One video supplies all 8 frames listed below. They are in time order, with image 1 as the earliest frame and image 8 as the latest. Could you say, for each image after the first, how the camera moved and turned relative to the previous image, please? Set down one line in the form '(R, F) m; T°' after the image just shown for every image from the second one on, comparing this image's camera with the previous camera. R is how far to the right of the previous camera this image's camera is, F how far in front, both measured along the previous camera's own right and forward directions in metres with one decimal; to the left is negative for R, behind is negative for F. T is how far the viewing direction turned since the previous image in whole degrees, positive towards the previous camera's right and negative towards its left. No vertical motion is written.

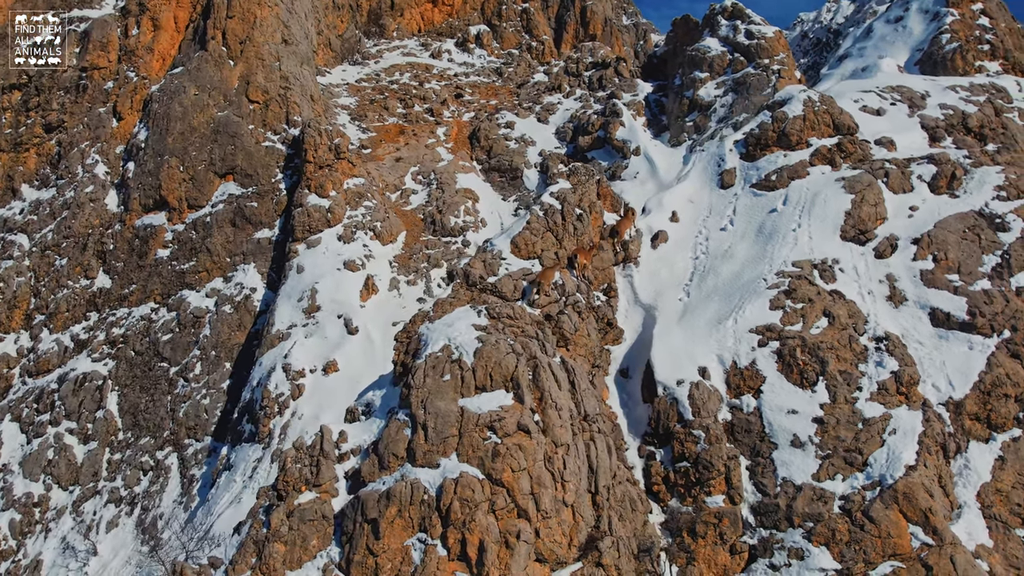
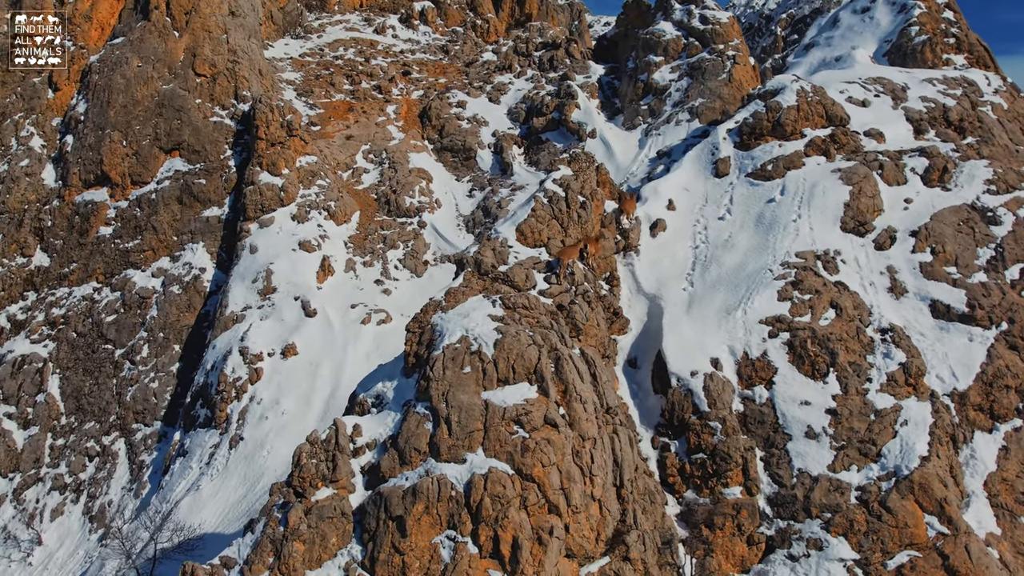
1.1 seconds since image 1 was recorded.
(-1.8, +0.4) m; +5°
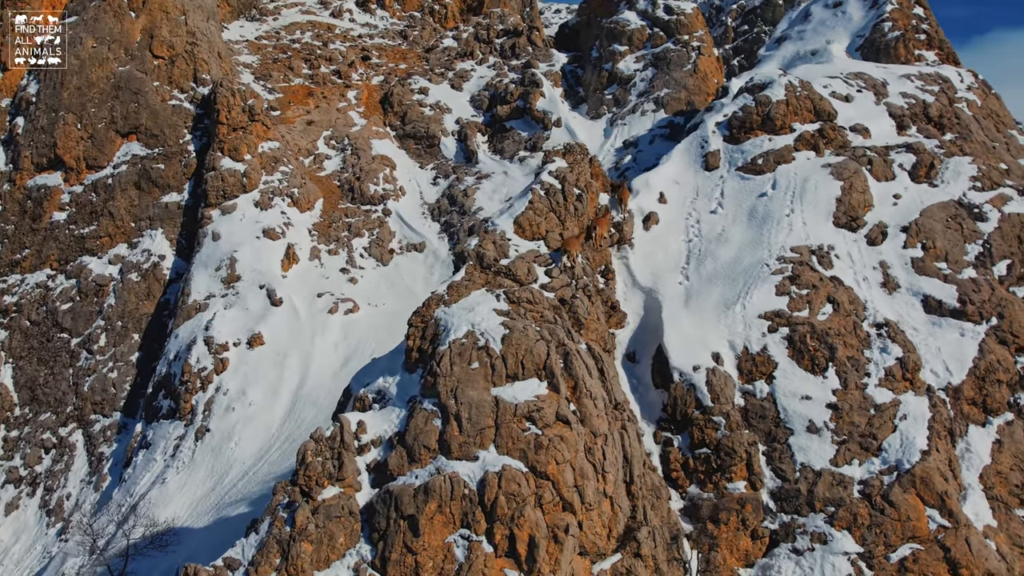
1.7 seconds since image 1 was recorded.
(-1.2, +0.3) m; +3°
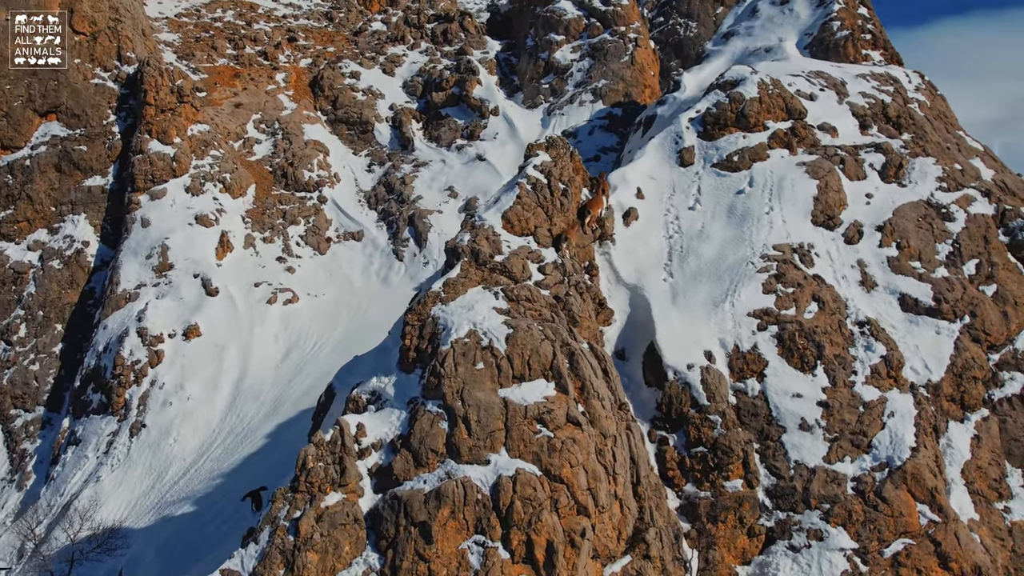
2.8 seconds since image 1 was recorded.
(-1.8, +0.5) m; +6°
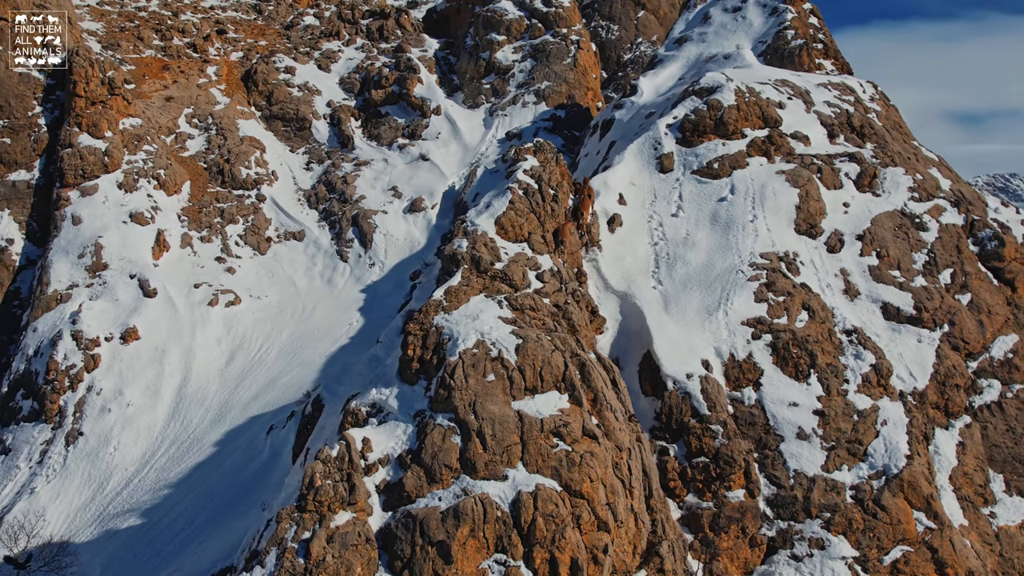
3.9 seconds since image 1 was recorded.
(-1.7, +0.5) m; +5°
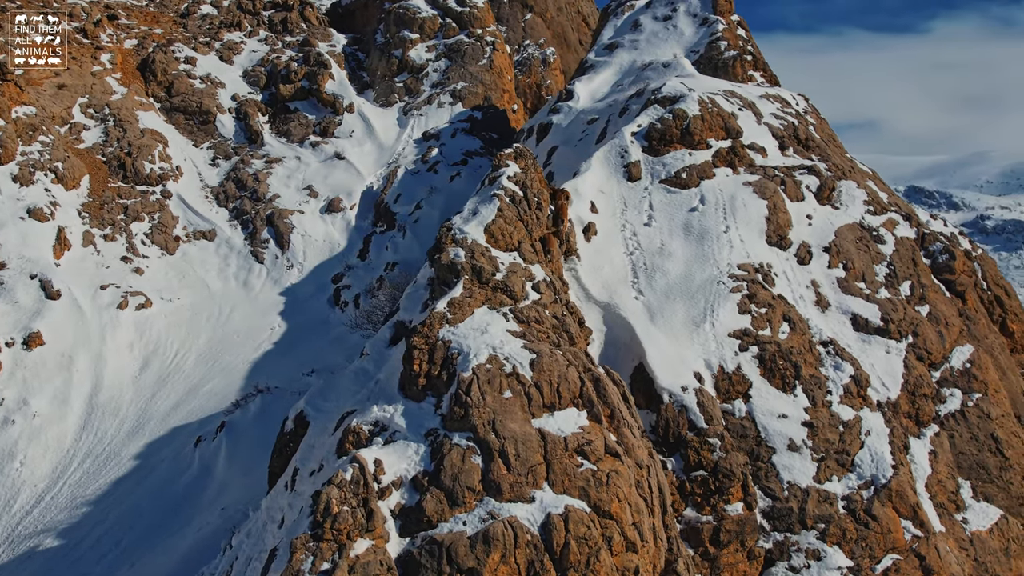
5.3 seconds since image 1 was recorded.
(-2.4, +0.7) m; +8°
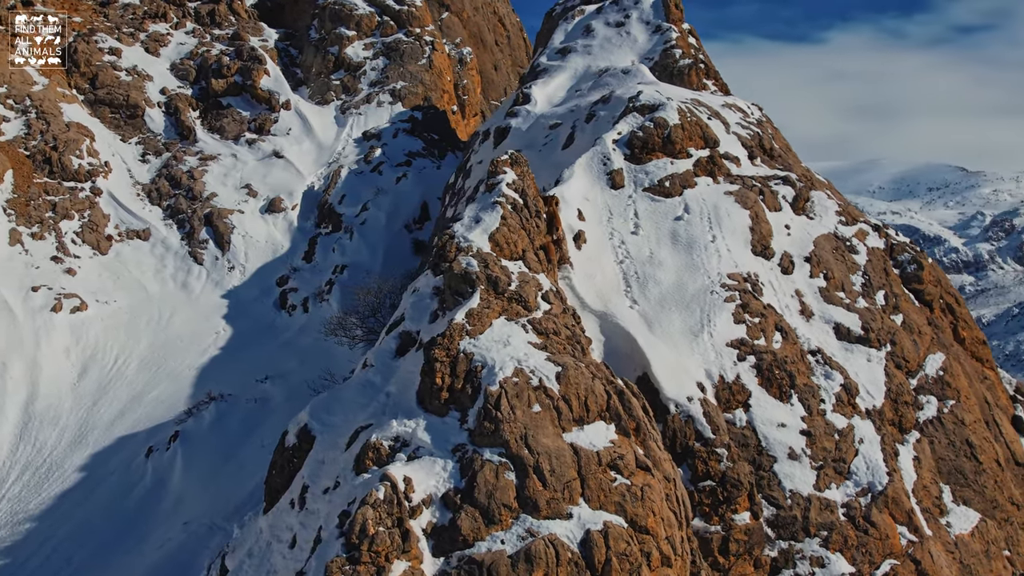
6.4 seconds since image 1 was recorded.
(-2.0, +0.4) m; +6°
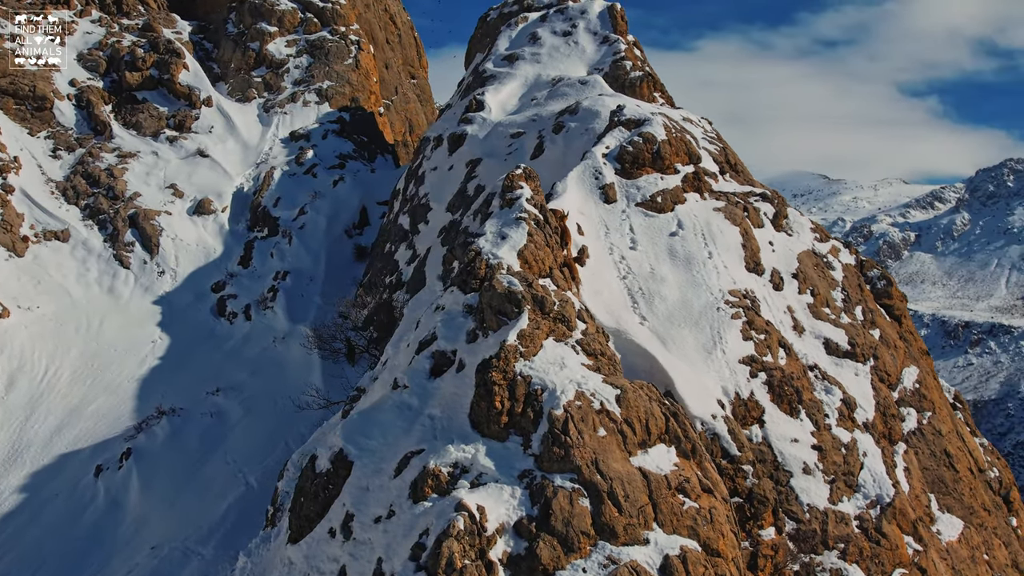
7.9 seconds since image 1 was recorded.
(-3.1, +0.4) m; +8°
